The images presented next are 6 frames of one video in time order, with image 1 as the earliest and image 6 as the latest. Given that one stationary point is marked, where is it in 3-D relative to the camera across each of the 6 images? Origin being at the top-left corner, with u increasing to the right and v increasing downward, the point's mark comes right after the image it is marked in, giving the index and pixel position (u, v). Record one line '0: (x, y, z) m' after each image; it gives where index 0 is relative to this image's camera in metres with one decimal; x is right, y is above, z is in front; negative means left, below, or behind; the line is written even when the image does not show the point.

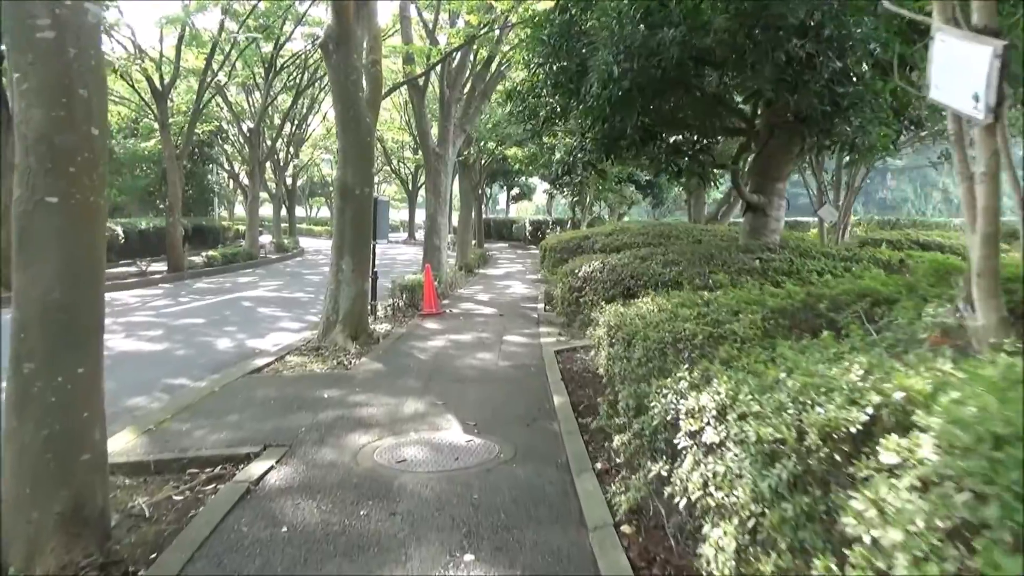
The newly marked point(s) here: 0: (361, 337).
0: (-2.0, -0.7, +10.4) m
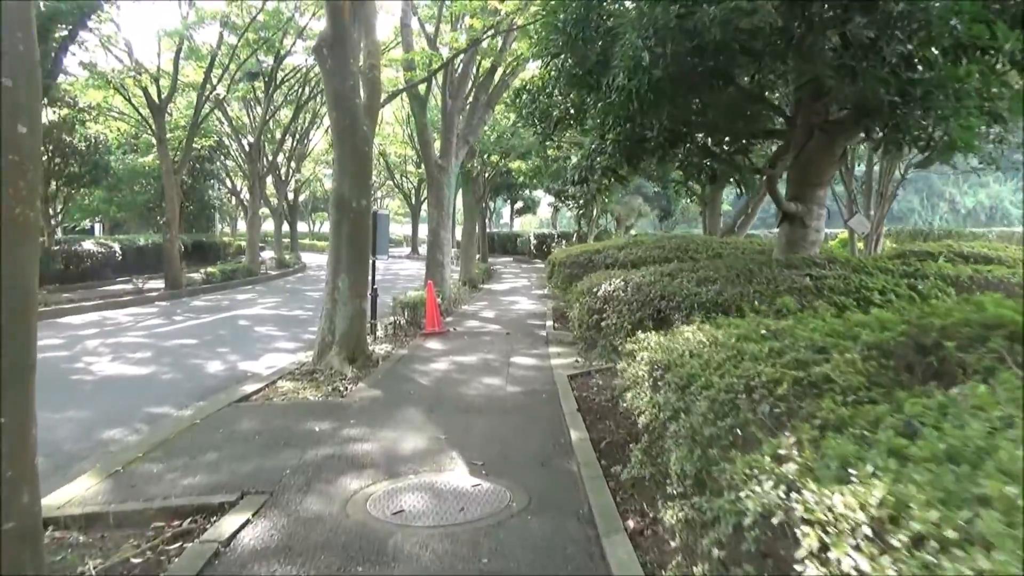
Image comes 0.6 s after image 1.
0: (-1.9, -0.9, +9.7) m
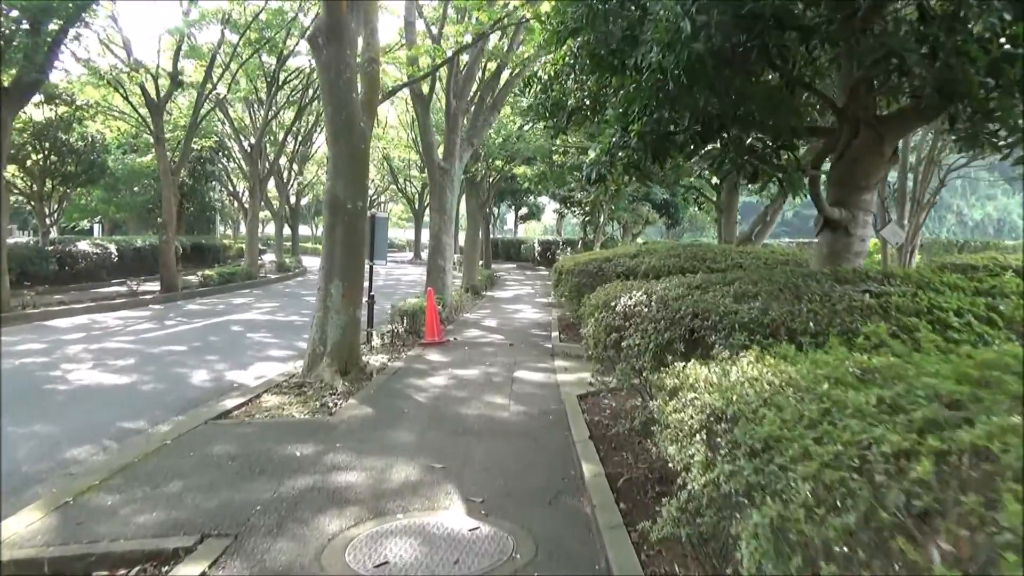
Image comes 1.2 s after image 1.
0: (-1.9, -1.0, +9.1) m
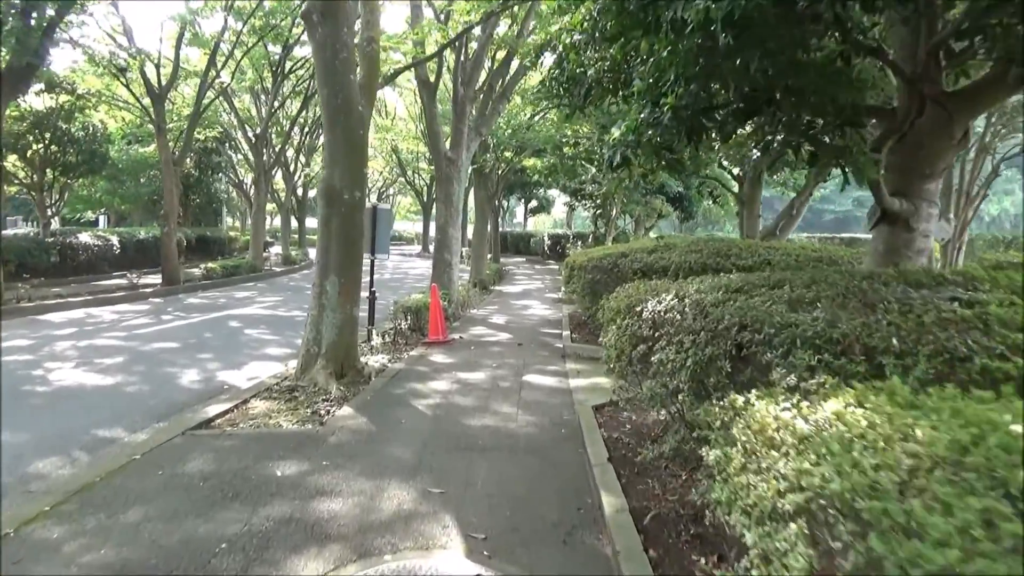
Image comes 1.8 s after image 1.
0: (-1.8, -1.0, +8.5) m
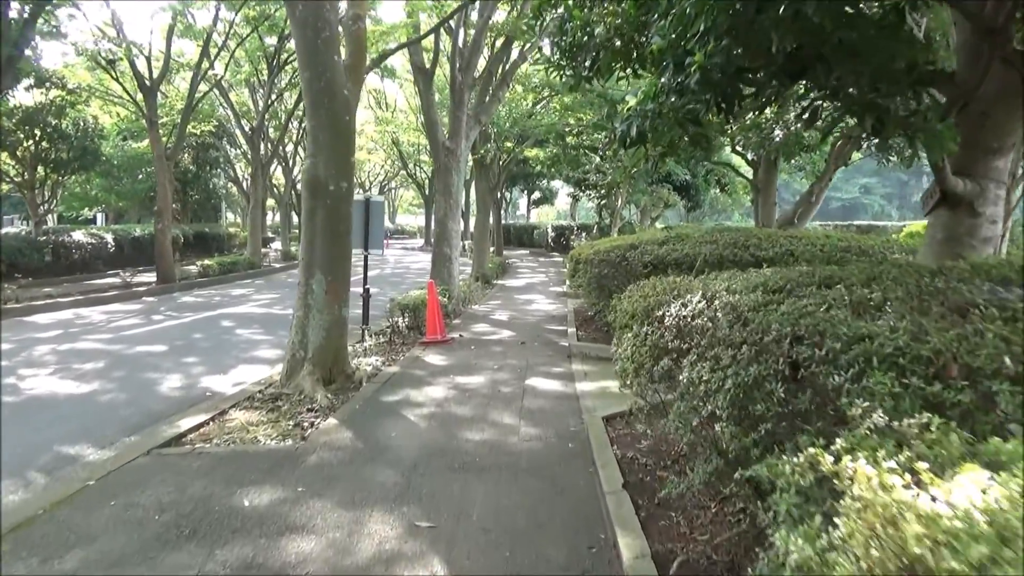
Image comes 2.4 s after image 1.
0: (-1.8, -0.9, +7.9) m
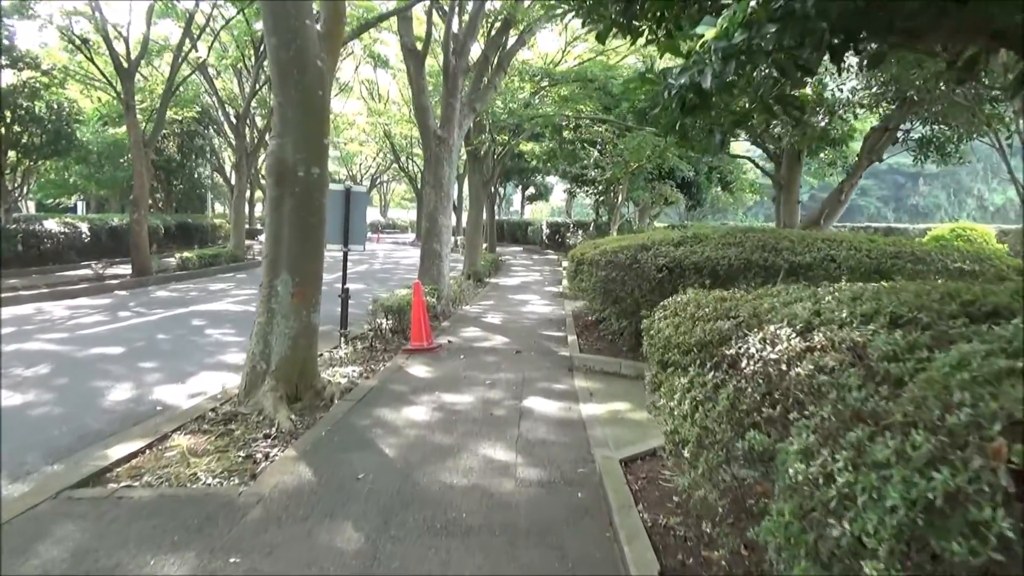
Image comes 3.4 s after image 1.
0: (-1.8, -1.0, +6.8) m
